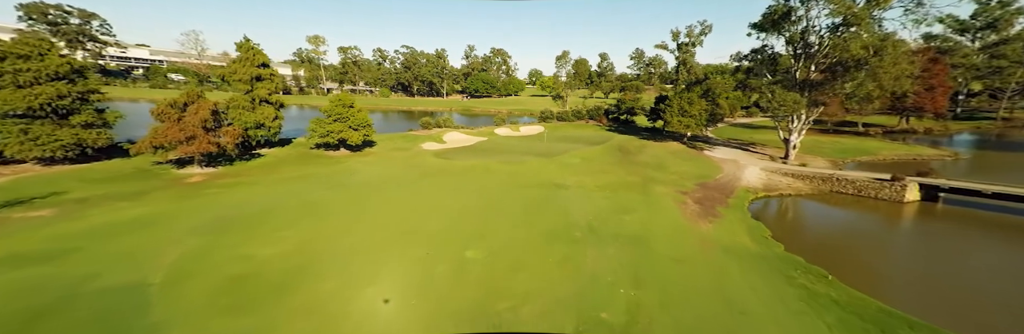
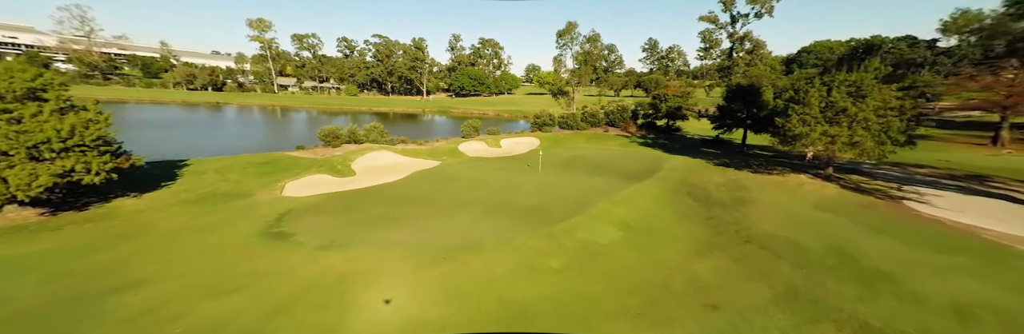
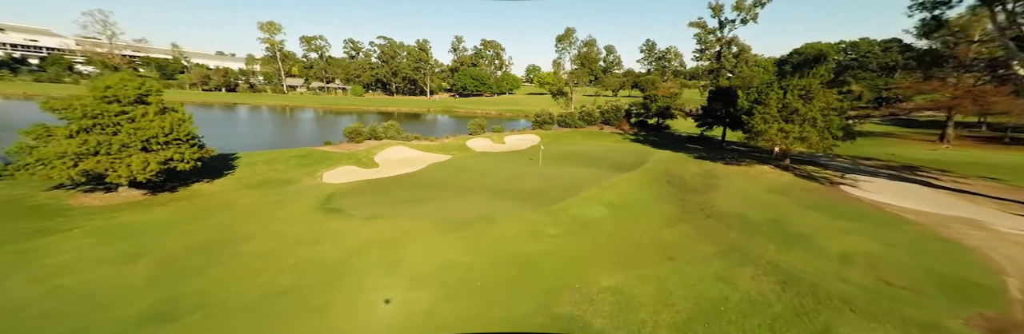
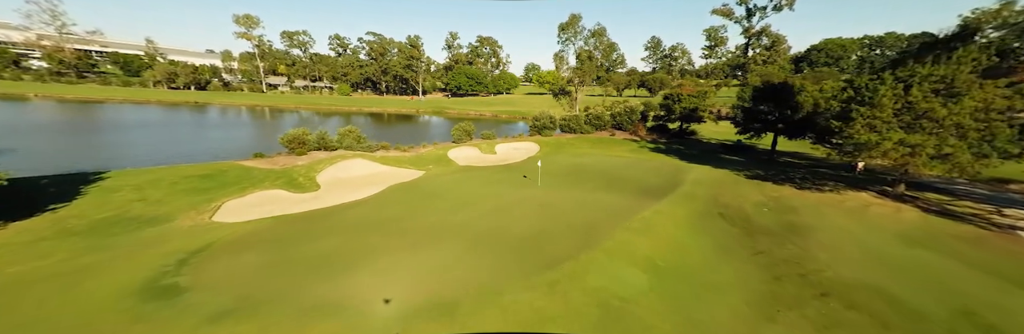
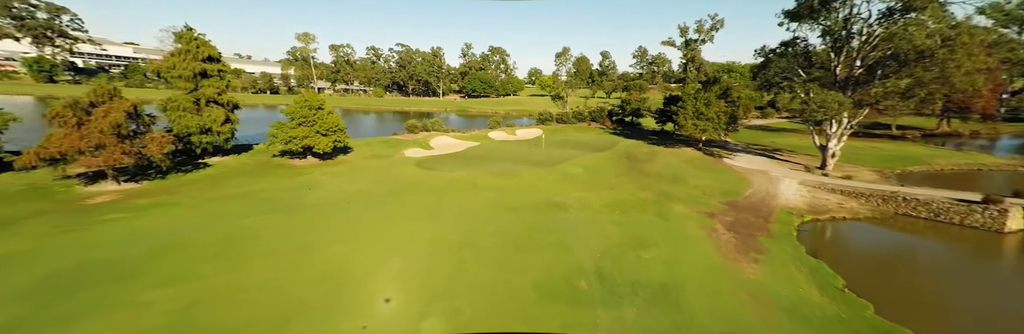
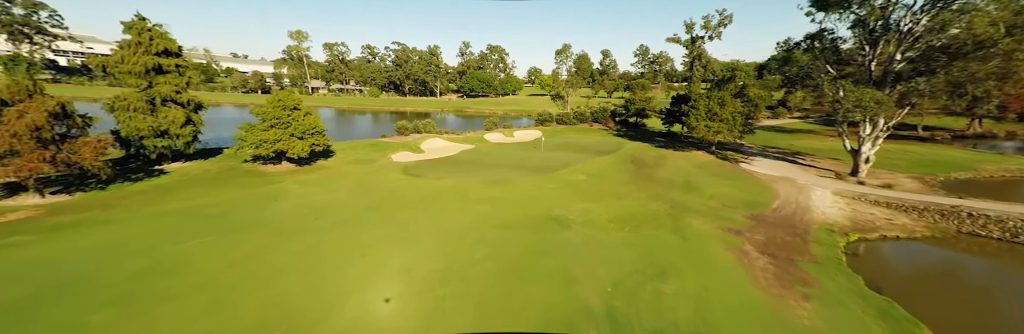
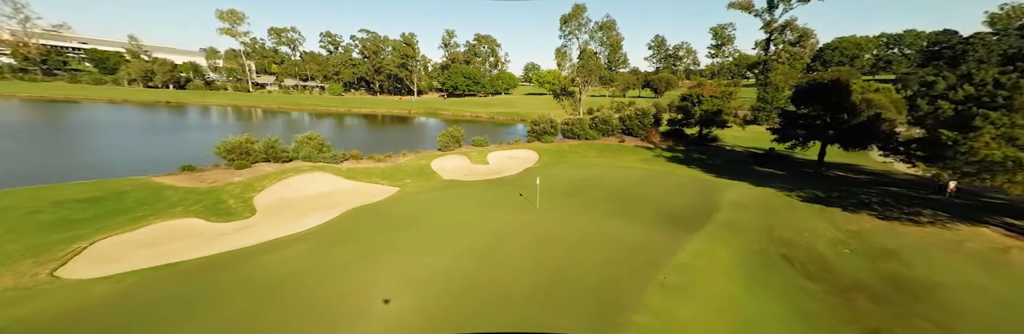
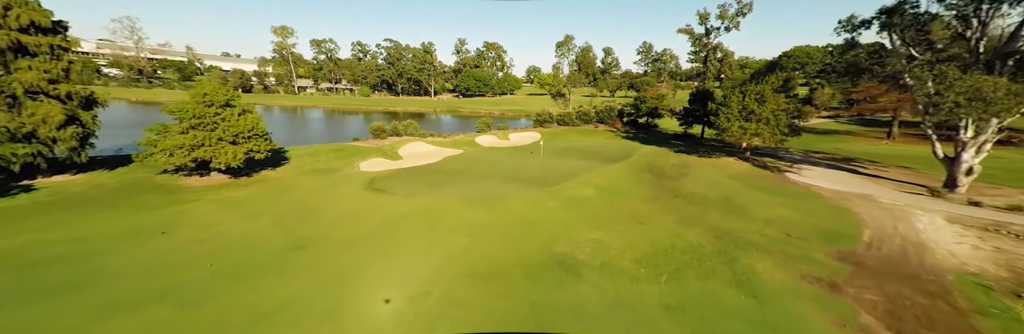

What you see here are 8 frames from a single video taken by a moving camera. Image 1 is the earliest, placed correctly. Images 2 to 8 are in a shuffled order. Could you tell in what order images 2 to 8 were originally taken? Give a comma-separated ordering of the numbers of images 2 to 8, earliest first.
5, 6, 8, 3, 2, 4, 7
